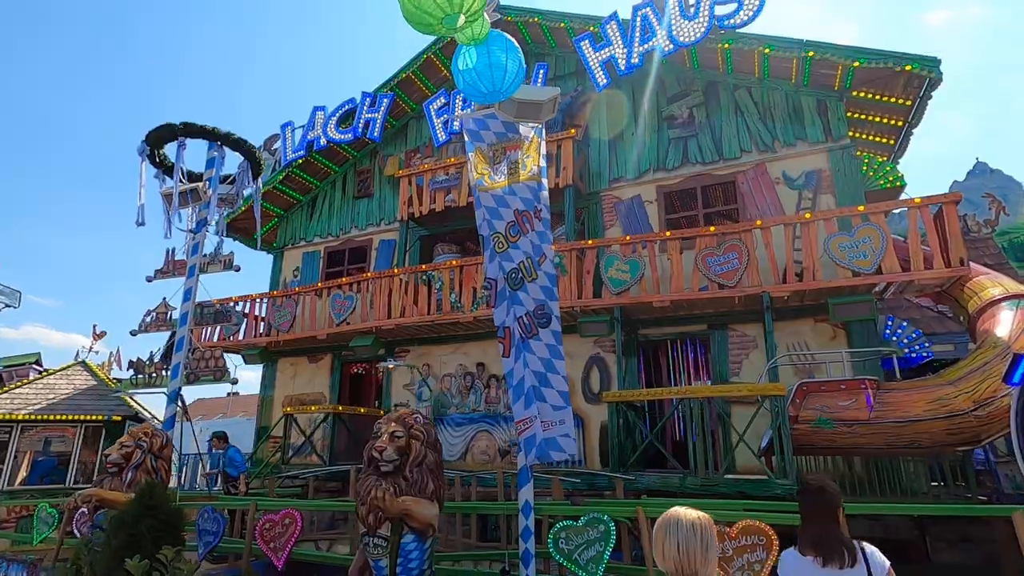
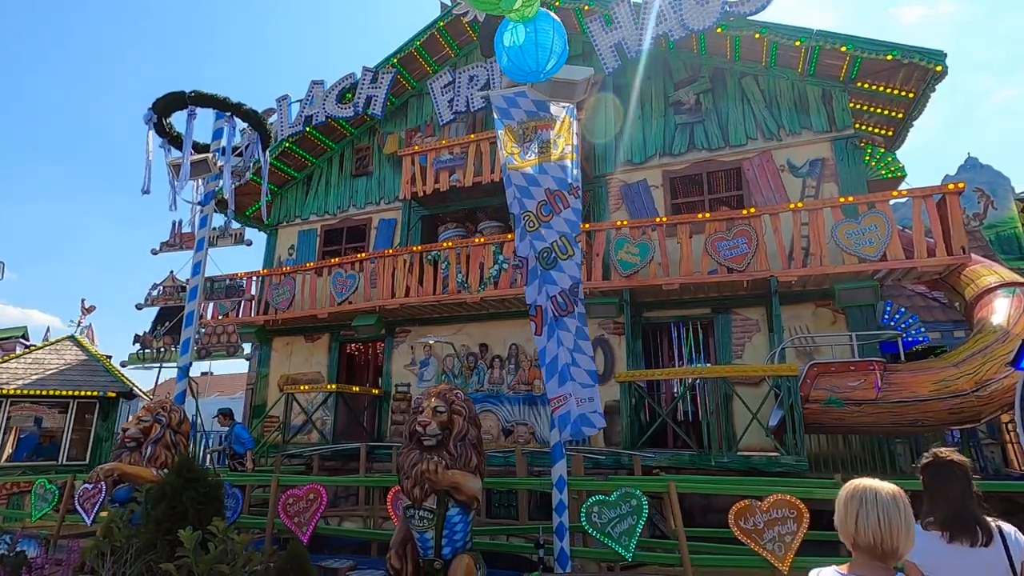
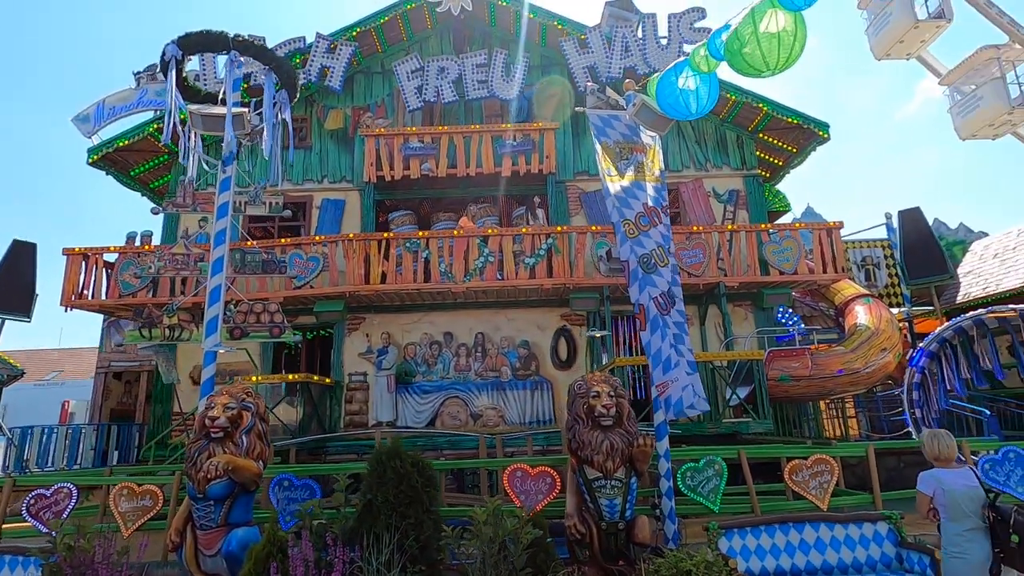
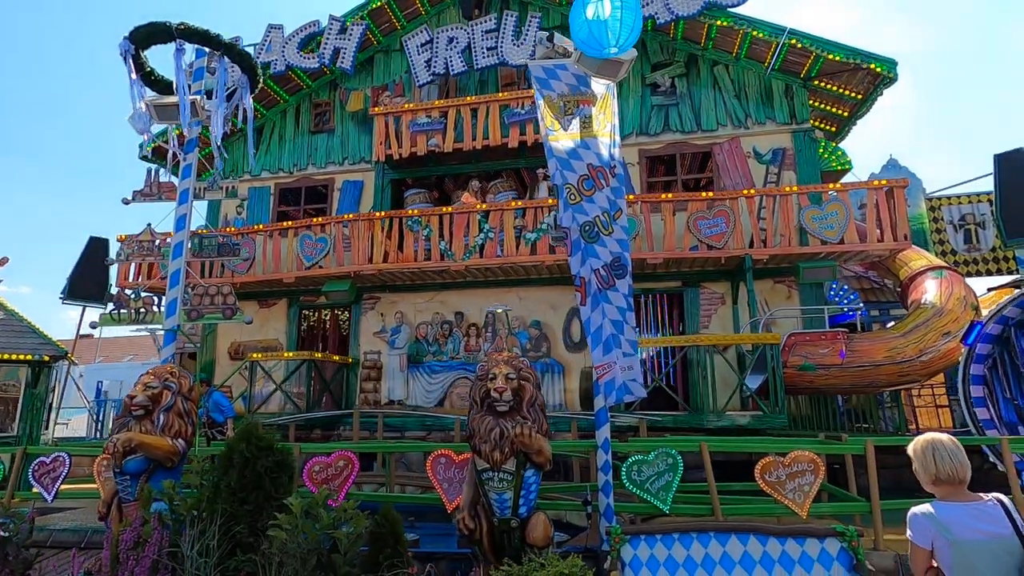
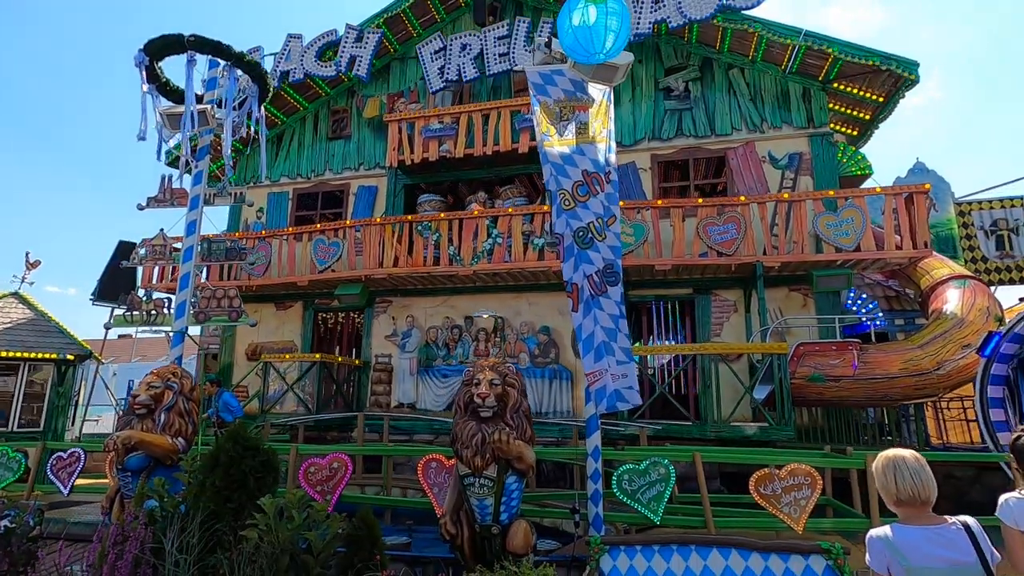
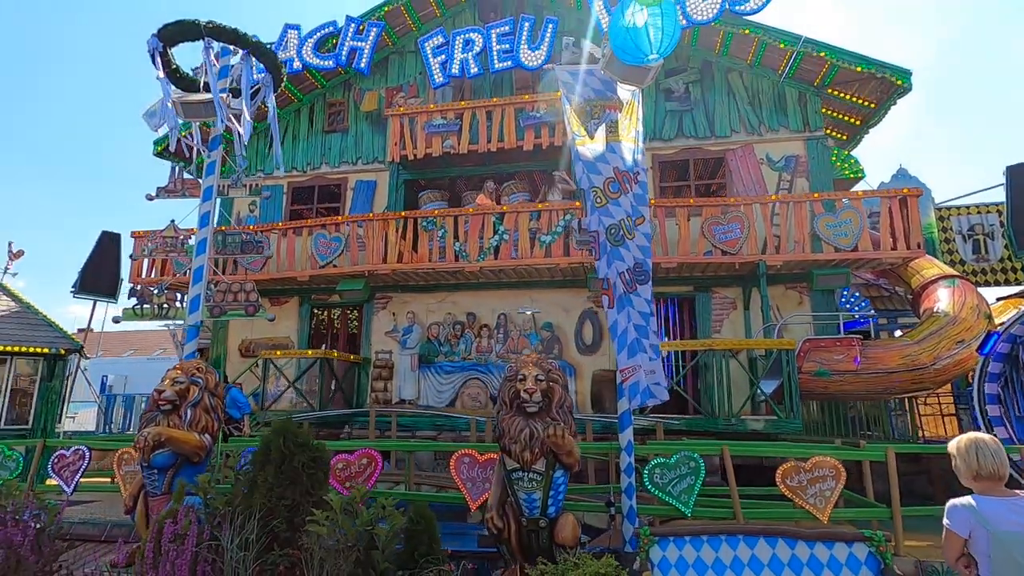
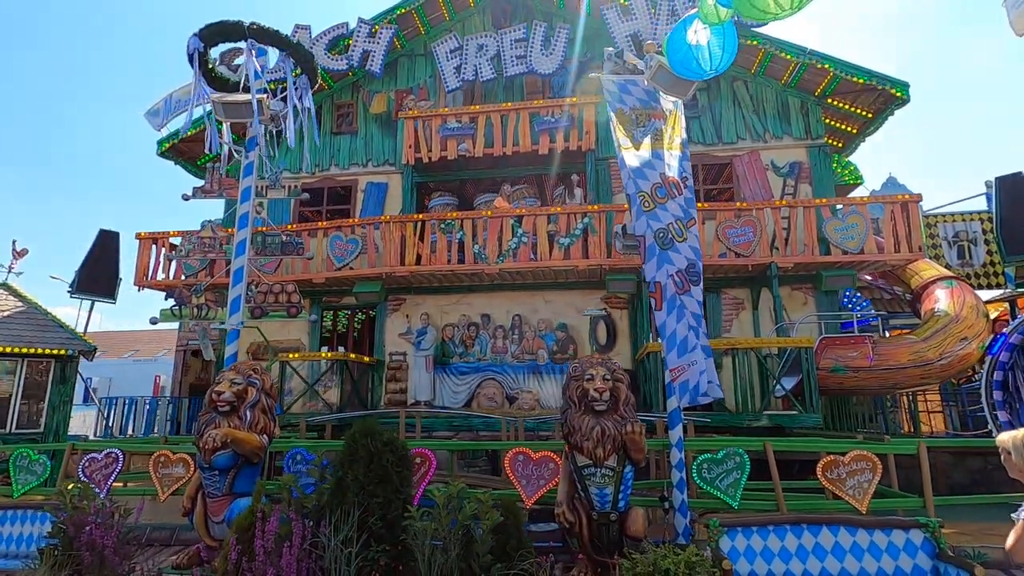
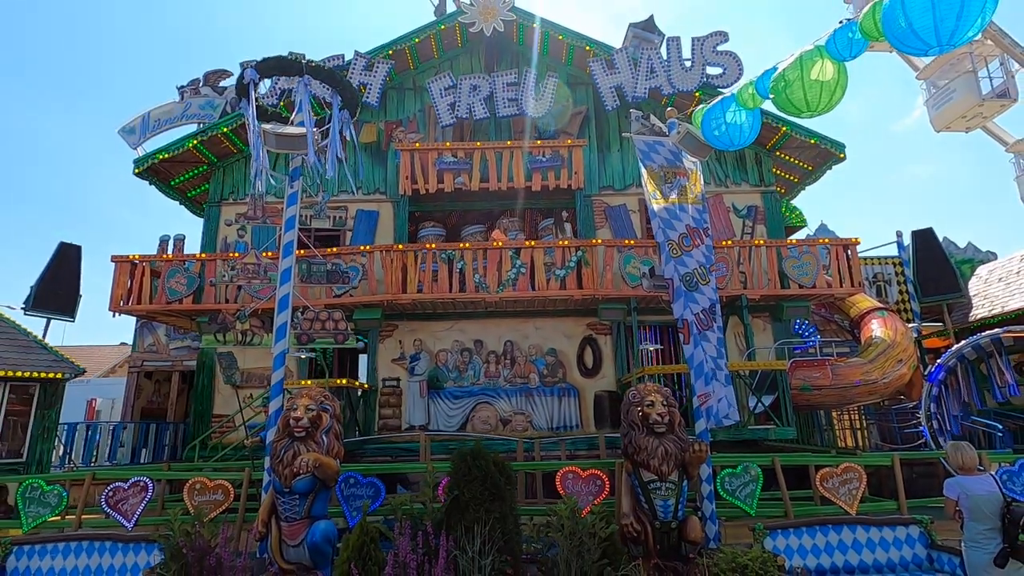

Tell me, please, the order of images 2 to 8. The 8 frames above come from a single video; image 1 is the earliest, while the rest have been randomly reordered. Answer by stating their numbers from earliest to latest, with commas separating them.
2, 5, 4, 6, 7, 3, 8
